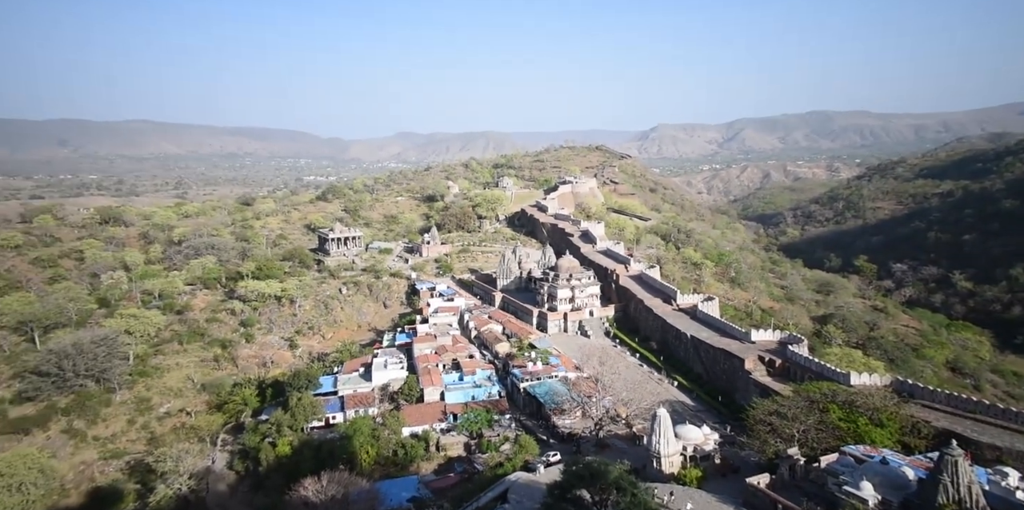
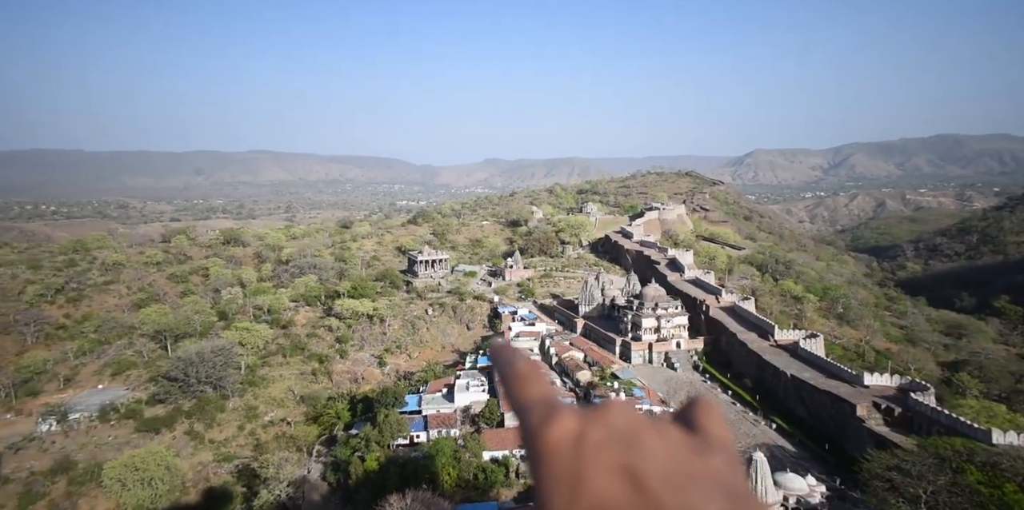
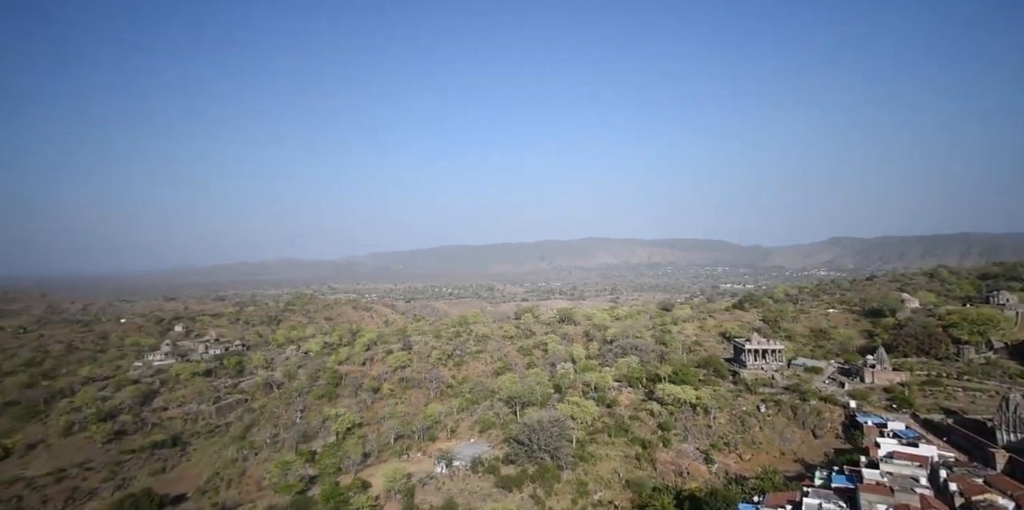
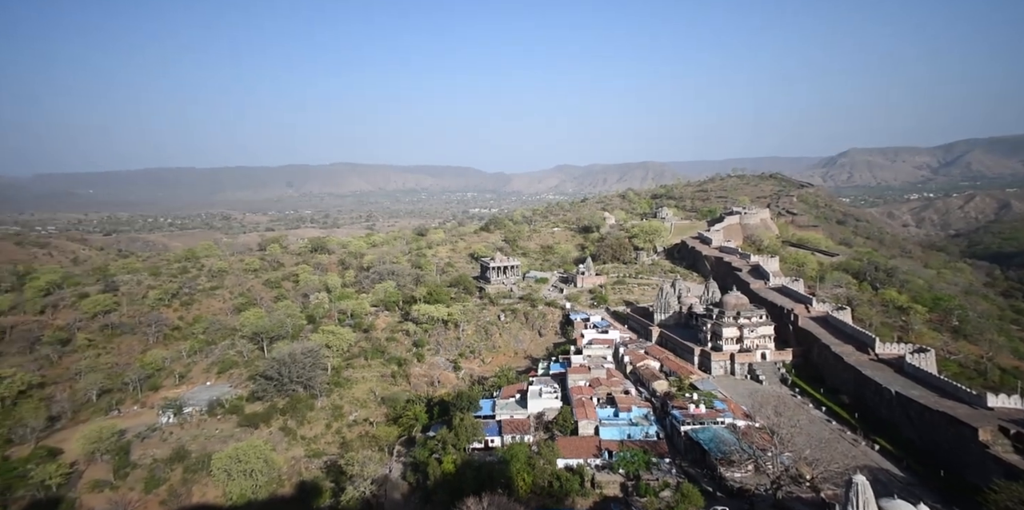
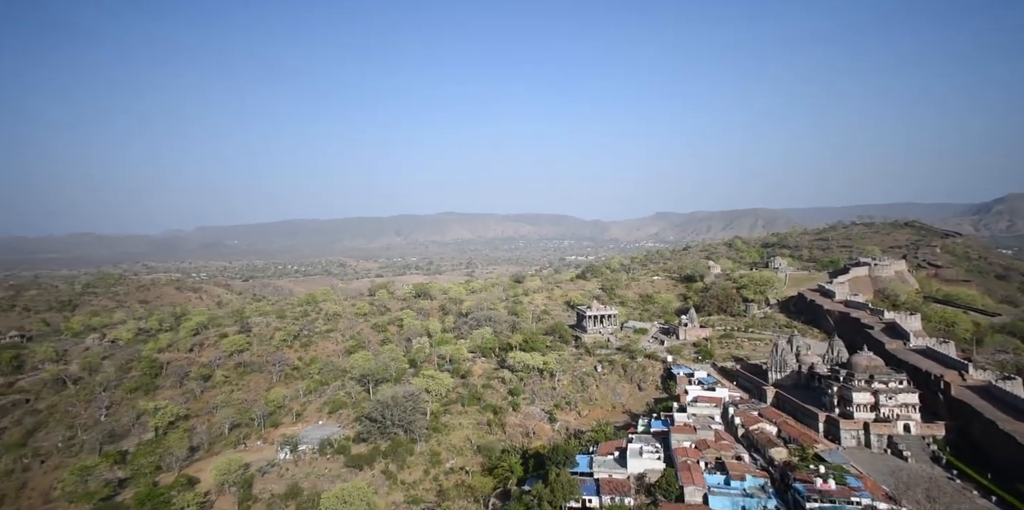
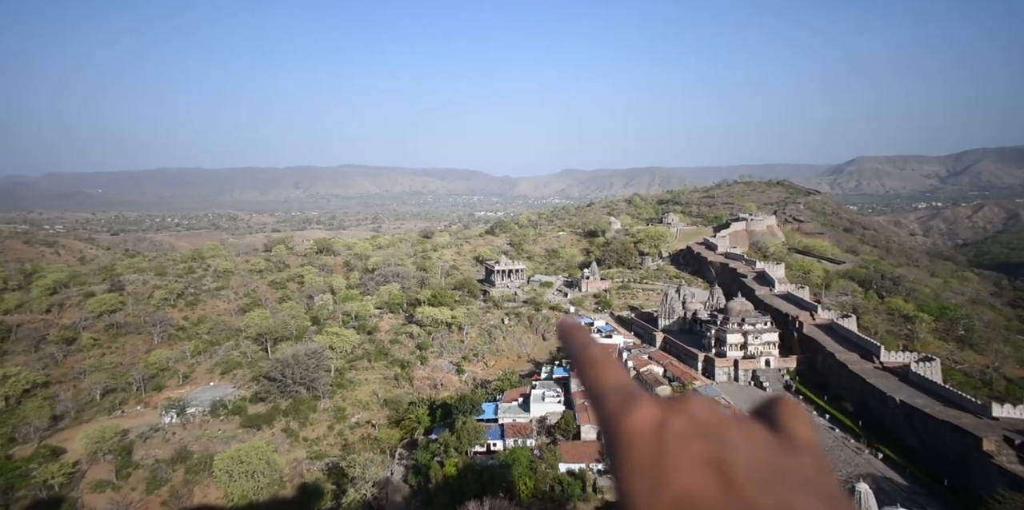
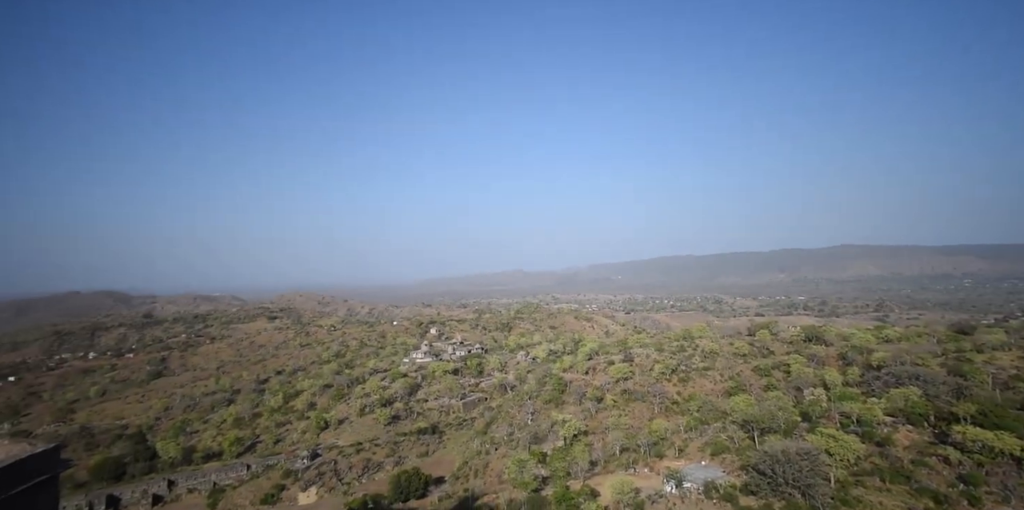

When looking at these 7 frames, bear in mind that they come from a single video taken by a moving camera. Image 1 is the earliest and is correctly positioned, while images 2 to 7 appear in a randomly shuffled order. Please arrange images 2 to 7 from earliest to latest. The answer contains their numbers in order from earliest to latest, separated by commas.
2, 6, 4, 5, 3, 7
